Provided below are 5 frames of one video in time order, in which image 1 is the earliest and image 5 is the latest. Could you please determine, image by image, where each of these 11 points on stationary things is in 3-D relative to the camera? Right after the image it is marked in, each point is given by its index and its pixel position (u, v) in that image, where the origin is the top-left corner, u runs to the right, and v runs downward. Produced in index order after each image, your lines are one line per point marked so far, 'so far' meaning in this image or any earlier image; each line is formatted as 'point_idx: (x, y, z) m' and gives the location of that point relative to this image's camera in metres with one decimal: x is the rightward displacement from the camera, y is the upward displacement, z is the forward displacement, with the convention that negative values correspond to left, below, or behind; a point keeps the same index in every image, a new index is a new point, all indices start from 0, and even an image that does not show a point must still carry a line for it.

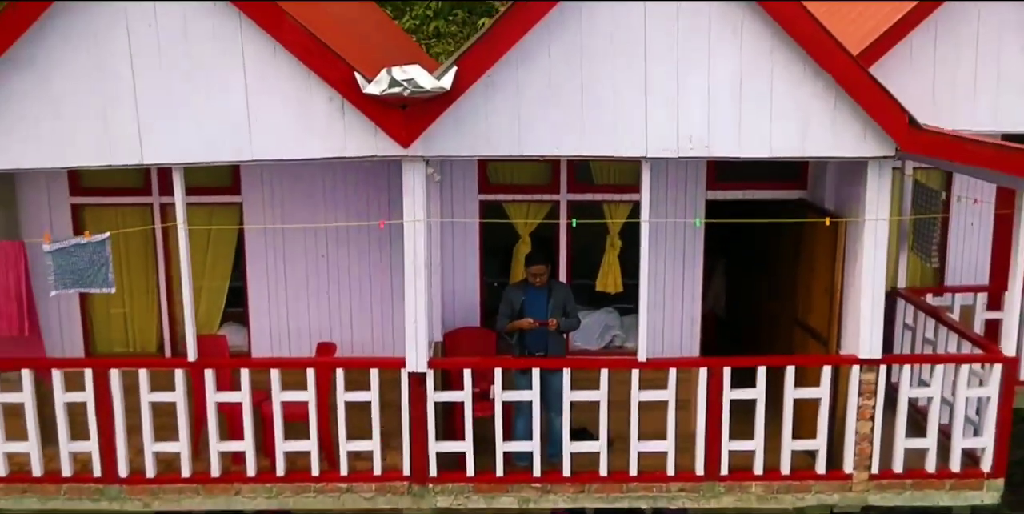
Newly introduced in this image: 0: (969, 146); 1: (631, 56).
0: (+1.2, +0.3, +4.4) m
1: (+0.3, +0.5, +4.4) m
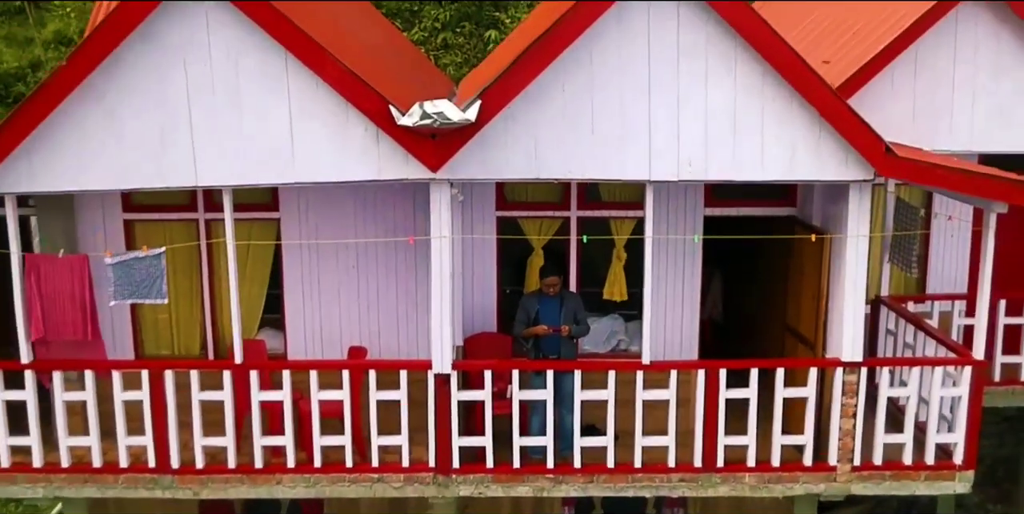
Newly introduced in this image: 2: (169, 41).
0: (+1.3, +0.3, +4.9) m
1: (+0.4, +0.5, +4.9) m
2: (-1.0, +0.6, +4.8) m
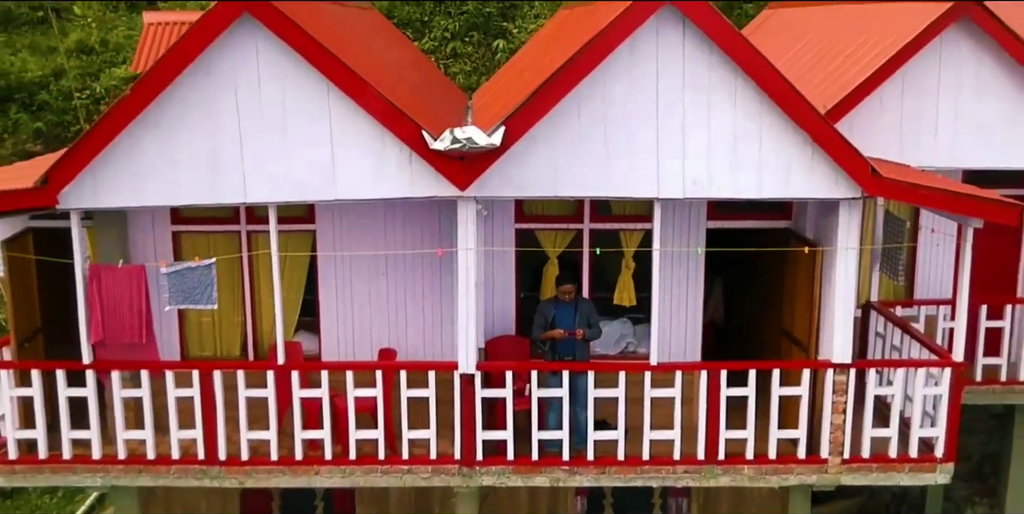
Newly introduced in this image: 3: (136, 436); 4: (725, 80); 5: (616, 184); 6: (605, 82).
0: (+1.4, +0.2, +5.4) m
1: (+0.4, +0.5, +5.4) m
2: (-1.0, +0.6, +5.3) m
3: (-1.4, -0.6, +5.8) m
4: (+0.7, +0.6, +5.3) m
5: (+0.4, +0.2, +5.5) m
6: (+0.3, +0.6, +5.3) m
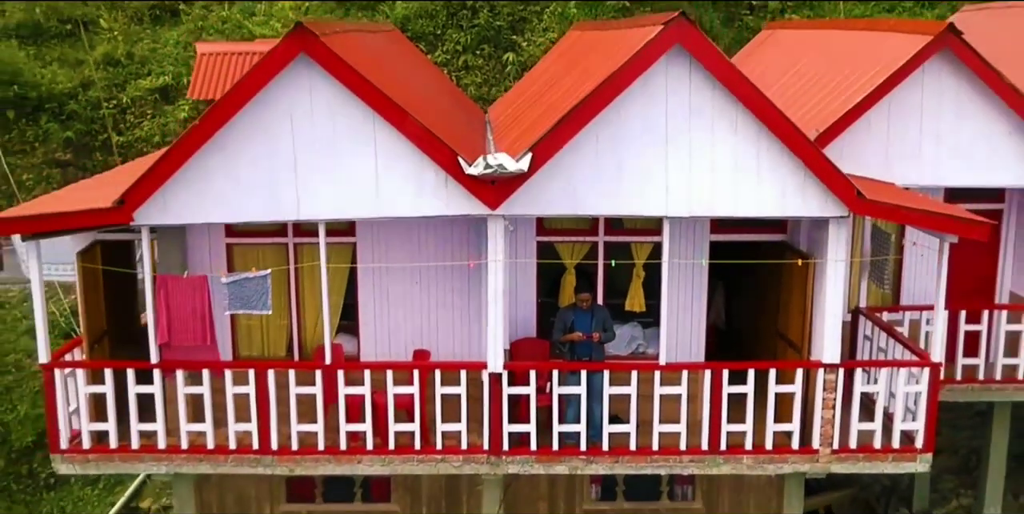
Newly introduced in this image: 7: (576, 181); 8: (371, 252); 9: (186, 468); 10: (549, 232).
0: (+1.5, +0.2, +6.0) m
1: (+0.5, +0.4, +6.1) m
2: (-0.9, +0.6, +6.0) m
3: (-1.3, -0.7, +6.5) m
4: (+0.8, +0.5, +6.0) m
5: (+0.4, +0.2, +6.1) m
6: (+0.4, +0.5, +6.0) m
7: (+0.2, +0.3, +6.1) m
8: (-0.6, 0.0, +7.0) m
9: (-1.3, -0.9, +6.6) m
10: (+0.2, +0.1, +7.0) m
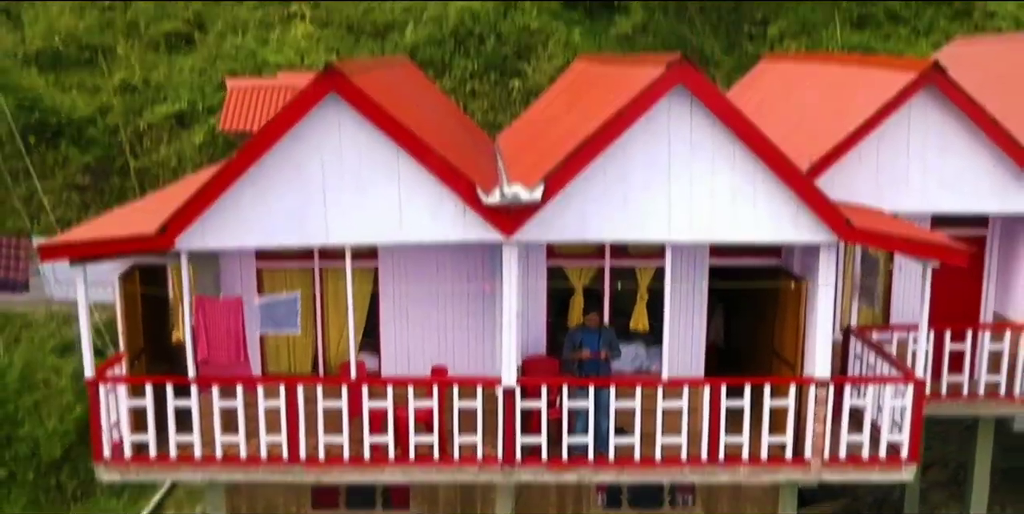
0: (+1.5, +0.1, +6.5) m
1: (+0.6, +0.3, +6.5) m
2: (-0.8, +0.5, +6.4) m
3: (-1.2, -0.8, +7.0) m
4: (+0.8, +0.4, +6.5) m
5: (+0.5, +0.1, +6.6) m
6: (+0.5, +0.4, +6.5) m
7: (+0.3, +0.2, +6.6) m
8: (-0.6, -0.1, +7.5) m
9: (-1.3, -1.0, +7.0) m
10: (+0.2, 0.0, +7.4) m
